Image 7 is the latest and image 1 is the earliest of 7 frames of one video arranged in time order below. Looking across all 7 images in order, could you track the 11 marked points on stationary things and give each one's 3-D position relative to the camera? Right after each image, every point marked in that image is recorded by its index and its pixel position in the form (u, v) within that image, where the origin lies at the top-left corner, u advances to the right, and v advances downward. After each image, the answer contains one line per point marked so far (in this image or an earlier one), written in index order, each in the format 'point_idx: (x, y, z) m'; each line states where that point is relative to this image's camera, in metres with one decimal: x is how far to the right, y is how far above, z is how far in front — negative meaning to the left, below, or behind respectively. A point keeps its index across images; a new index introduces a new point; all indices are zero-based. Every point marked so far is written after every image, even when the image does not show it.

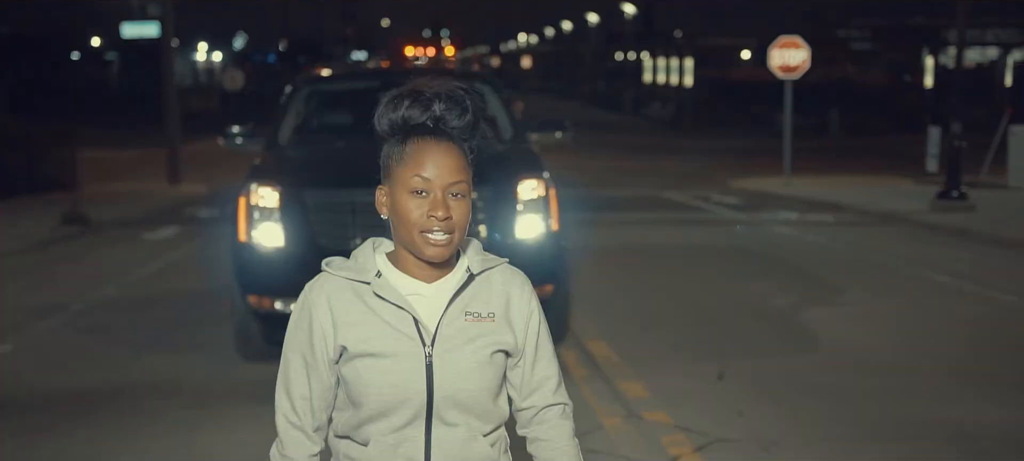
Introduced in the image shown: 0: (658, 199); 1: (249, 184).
0: (+2.4, +0.5, +20.1) m
1: (-1.4, +0.3, +6.9) m
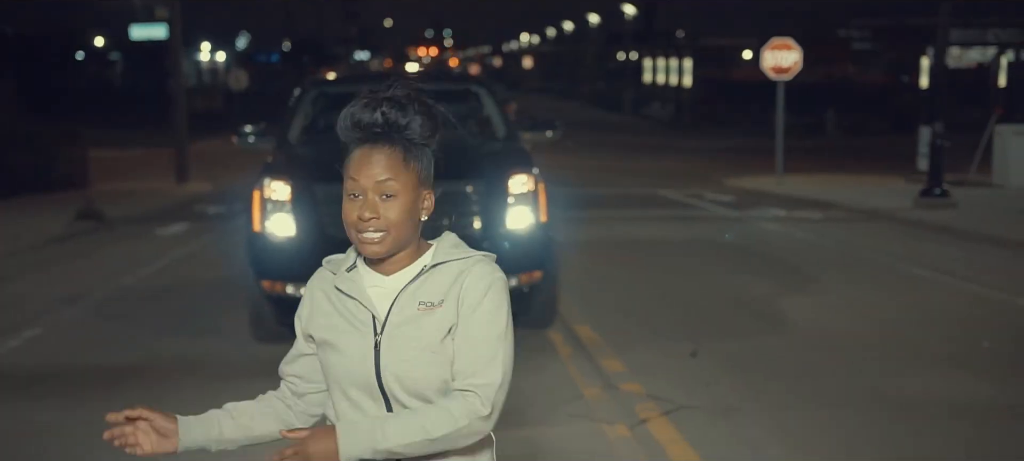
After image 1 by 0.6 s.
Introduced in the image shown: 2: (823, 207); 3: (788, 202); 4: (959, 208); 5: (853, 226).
0: (+2.3, +0.6, +20.7) m
1: (-1.5, +0.3, +7.5) m
2: (+4.4, +0.3, +17.4) m
3: (+4.1, +0.4, +18.7) m
4: (+5.8, +0.3, +16.4) m
5: (+4.3, +0.1, +15.8) m
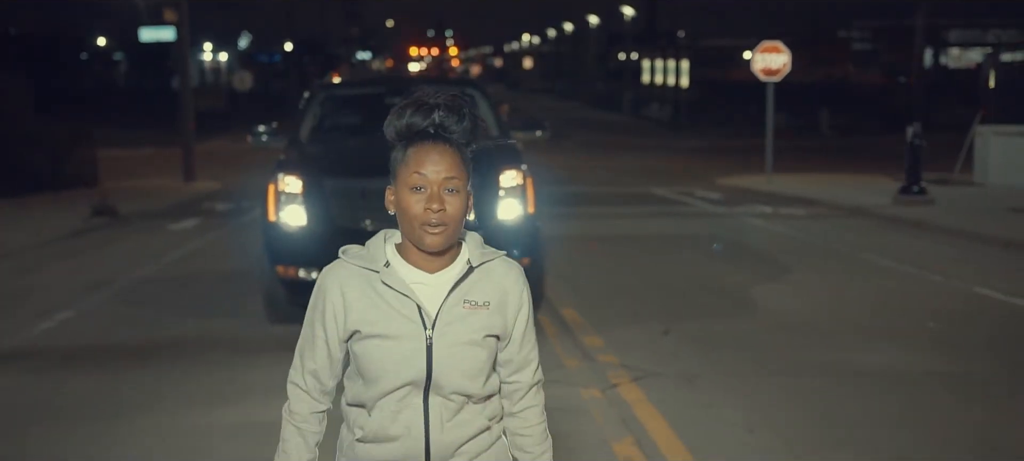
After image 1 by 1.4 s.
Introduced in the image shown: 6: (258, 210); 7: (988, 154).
0: (+2.3, +0.6, +21.4) m
1: (-1.5, +0.4, +8.2) m
2: (+4.4, +0.3, +18.1) m
3: (+4.1, +0.5, +19.4) m
4: (+5.8, +0.4, +17.1) m
5: (+4.3, +0.1, +16.5) m
6: (-3.7, +0.3, +18.2) m
7: (+7.5, +1.2, +19.6) m
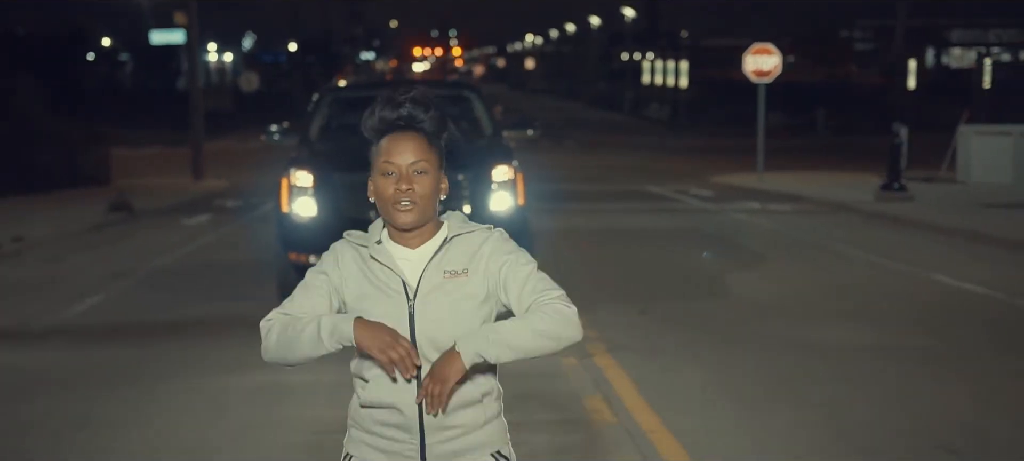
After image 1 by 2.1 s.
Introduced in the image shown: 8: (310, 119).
0: (+2.3, +0.7, +22.1) m
1: (-1.6, +0.4, +8.9) m
2: (+4.3, +0.4, +18.8) m
3: (+4.0, +0.6, +20.1) m
4: (+5.8, +0.4, +17.8) m
5: (+4.2, +0.2, +17.2) m
6: (-3.7, +0.4, +19.0) m
7: (+7.4, +1.3, +20.4) m
8: (-1.7, +0.9, +10.3) m
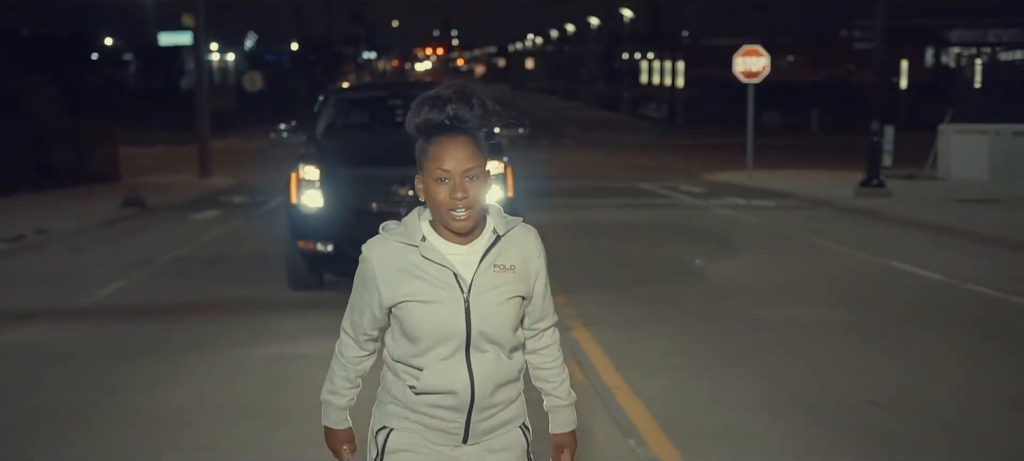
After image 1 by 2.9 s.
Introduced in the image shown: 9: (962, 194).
0: (+2.2, +0.8, +22.9) m
1: (-1.7, +0.5, +9.7) m
2: (+4.3, +0.5, +19.6) m
3: (+4.0, +0.6, +20.9) m
4: (+5.7, +0.5, +18.5) m
5: (+4.2, +0.3, +17.9) m
6: (-3.8, +0.4, +19.7) m
7: (+7.4, +1.3, +21.1) m
8: (-1.7, +1.0, +11.1) m
9: (+6.9, +0.5, +19.0) m
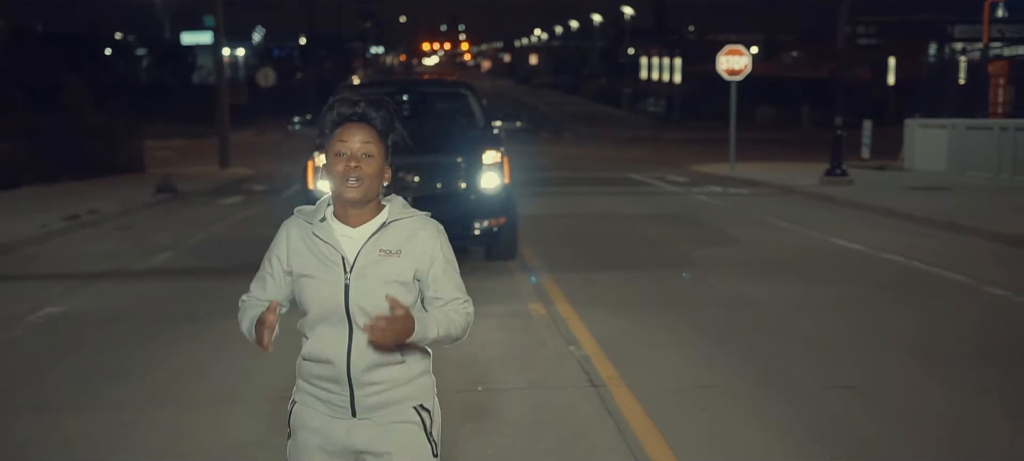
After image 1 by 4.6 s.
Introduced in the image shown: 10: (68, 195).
0: (+2.2, +1.0, +24.6) m
1: (-1.8, +0.7, +11.5) m
2: (+4.2, +0.7, +21.3) m
3: (+4.0, +0.9, +22.6) m
4: (+5.7, +0.7, +20.3) m
5: (+4.1, +0.5, +19.7) m
6: (-3.8, +0.7, +21.5) m
7: (+7.3, +1.6, +22.8) m
8: (-1.8, +1.2, +12.8) m
9: (+6.8, +0.8, +20.7) m
10: (-6.6, +0.5, +18.4) m
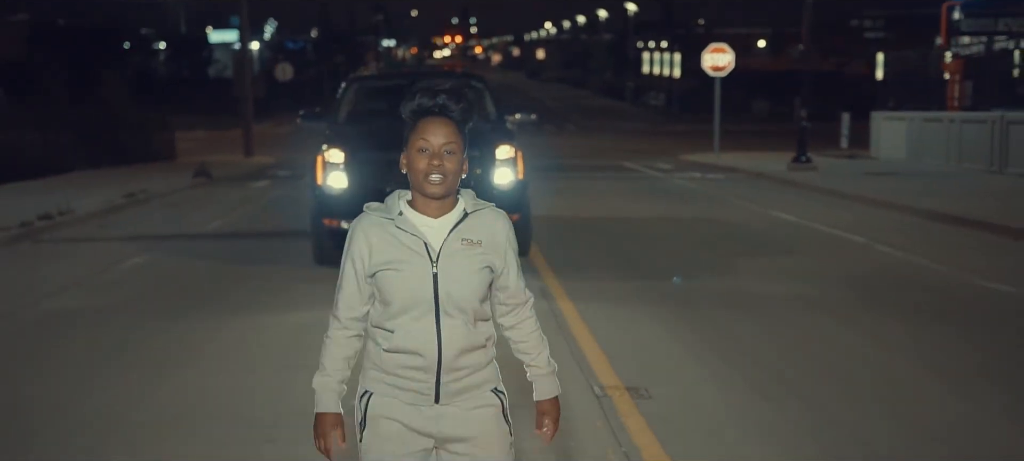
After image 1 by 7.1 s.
0: (+2.2, +1.4, +26.9) m
1: (-1.9, +1.0, +13.7) m
2: (+4.2, +1.1, +23.6) m
3: (+4.0, +1.2, +24.8) m
4: (+5.6, +1.1, +22.5) m
5: (+4.1, +0.8, +21.9) m
6: (-3.8, +1.1, +23.8) m
7: (+7.4, +1.9, +25.0) m
8: (-1.9, +1.5, +15.1) m
9: (+6.8, +1.1, +22.9) m
10: (-6.6, +0.9, +20.7) m
